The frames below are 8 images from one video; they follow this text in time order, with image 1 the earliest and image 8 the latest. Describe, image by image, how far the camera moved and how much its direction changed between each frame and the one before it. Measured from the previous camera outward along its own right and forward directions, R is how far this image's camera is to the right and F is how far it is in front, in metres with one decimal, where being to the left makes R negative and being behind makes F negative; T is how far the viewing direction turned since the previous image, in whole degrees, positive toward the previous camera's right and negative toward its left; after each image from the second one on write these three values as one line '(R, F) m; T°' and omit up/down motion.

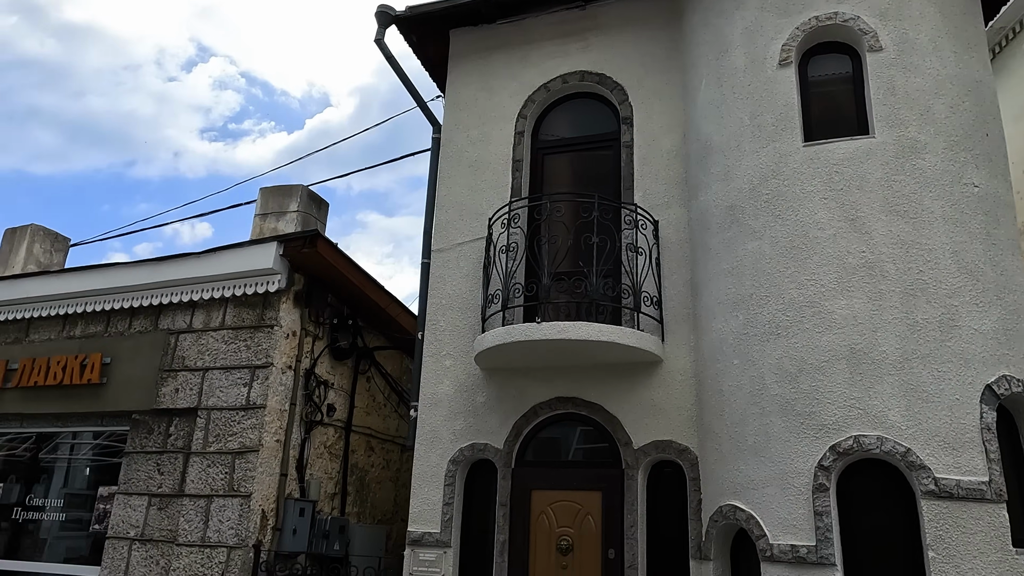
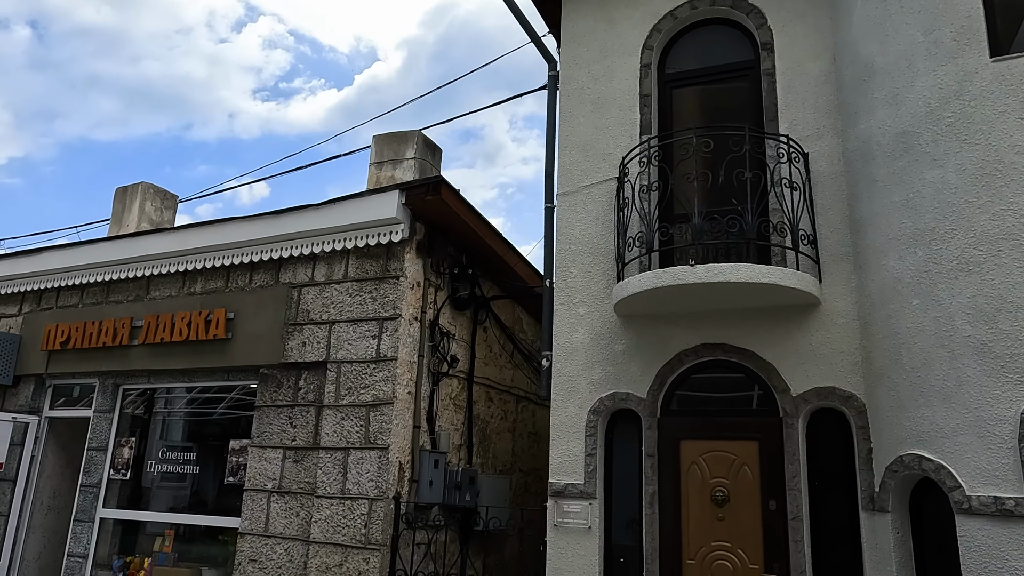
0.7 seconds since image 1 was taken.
(-0.6, +0.2) m; -4°
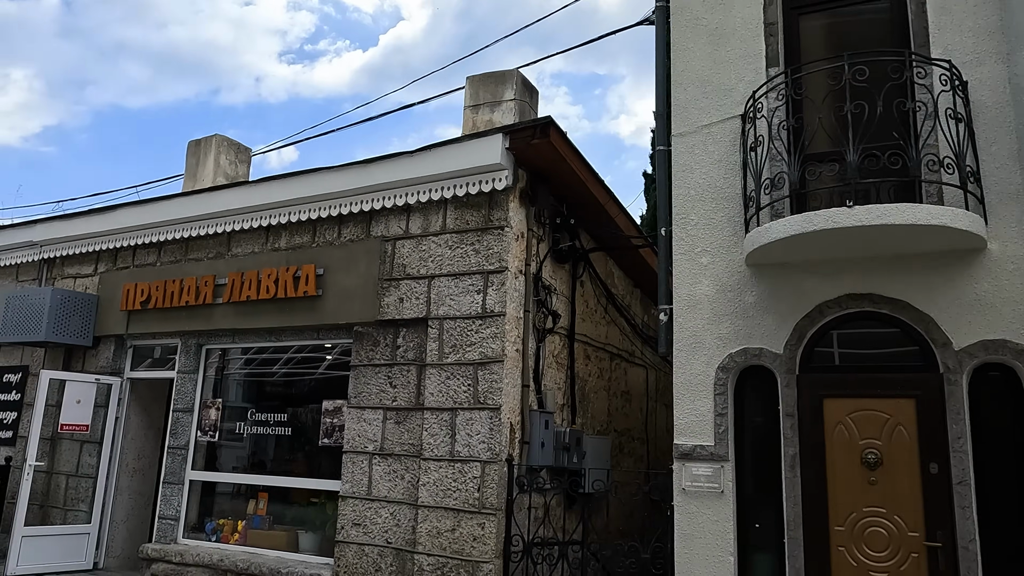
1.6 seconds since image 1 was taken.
(-0.7, +0.4) m; -2°
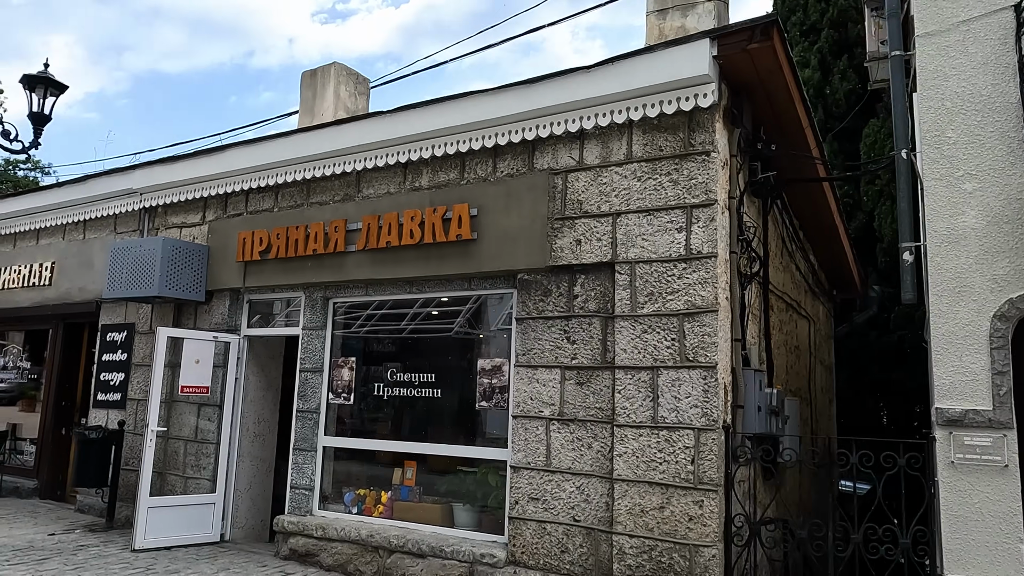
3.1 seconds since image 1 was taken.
(-1.1, +0.8) m; -3°
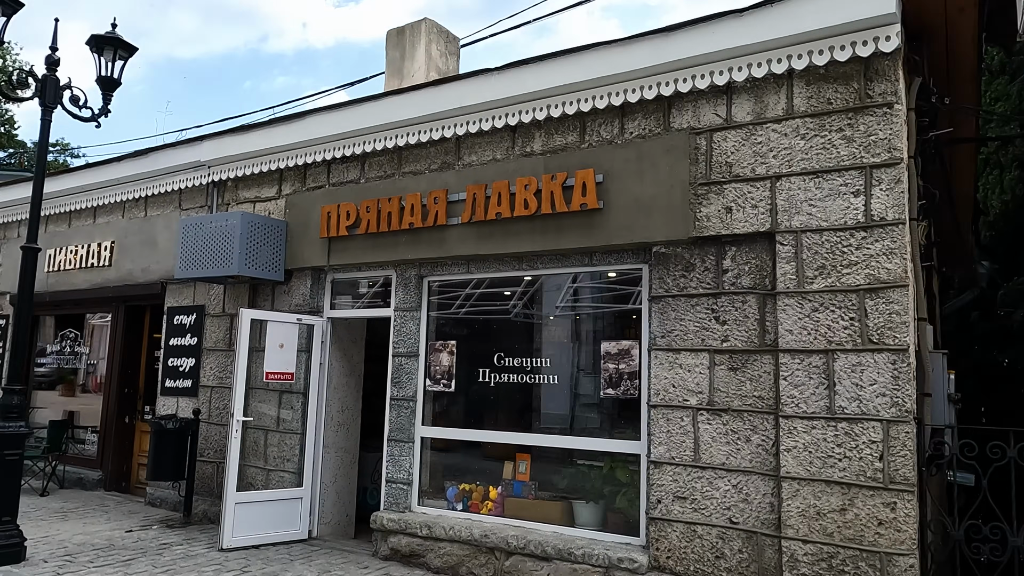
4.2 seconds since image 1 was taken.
(-0.8, +0.6) m; -1°
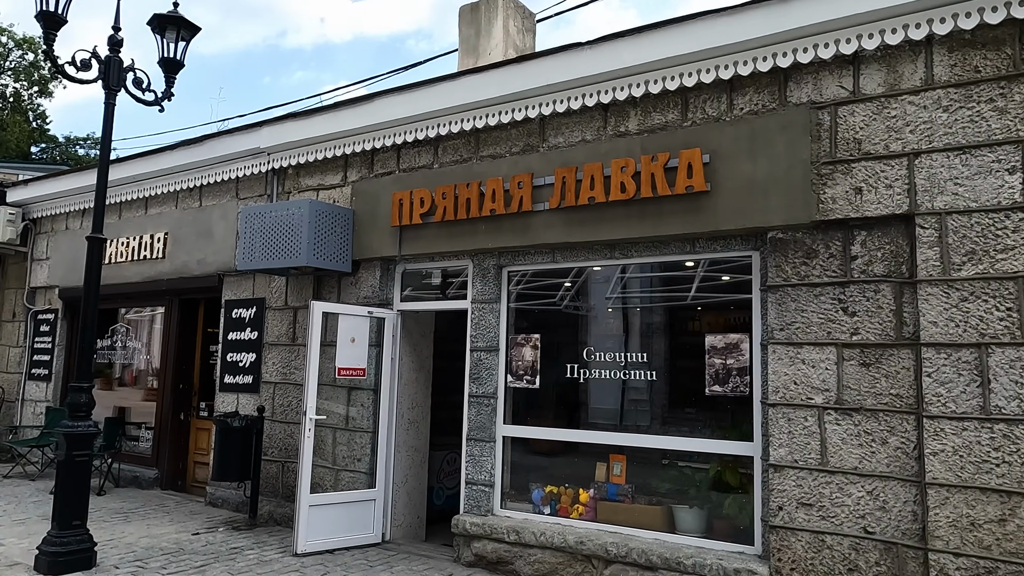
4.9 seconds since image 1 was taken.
(-0.5, +0.4) m; -1°
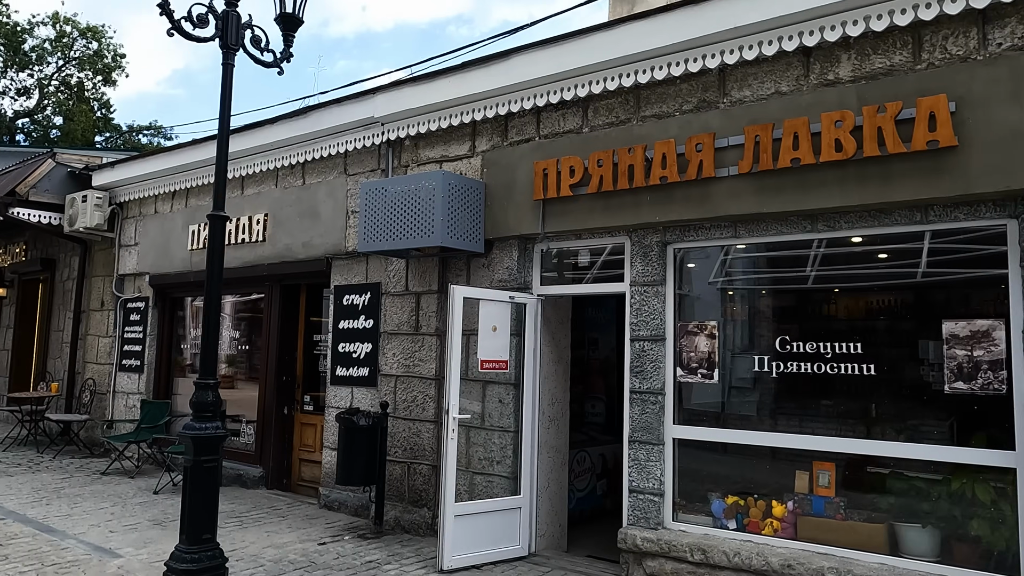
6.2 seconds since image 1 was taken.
(-0.9, +0.7) m; -3°
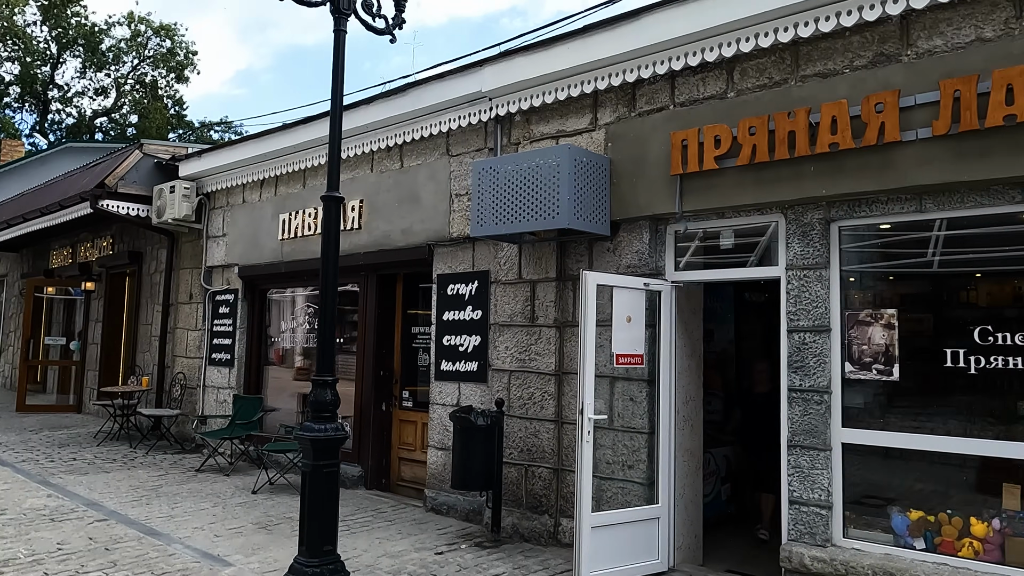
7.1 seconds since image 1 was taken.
(-0.5, +0.5) m; -4°
